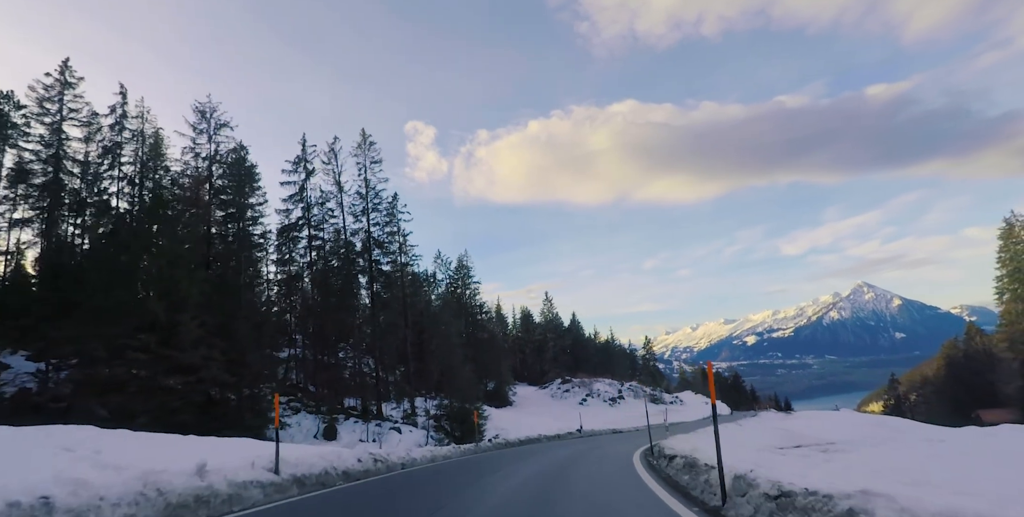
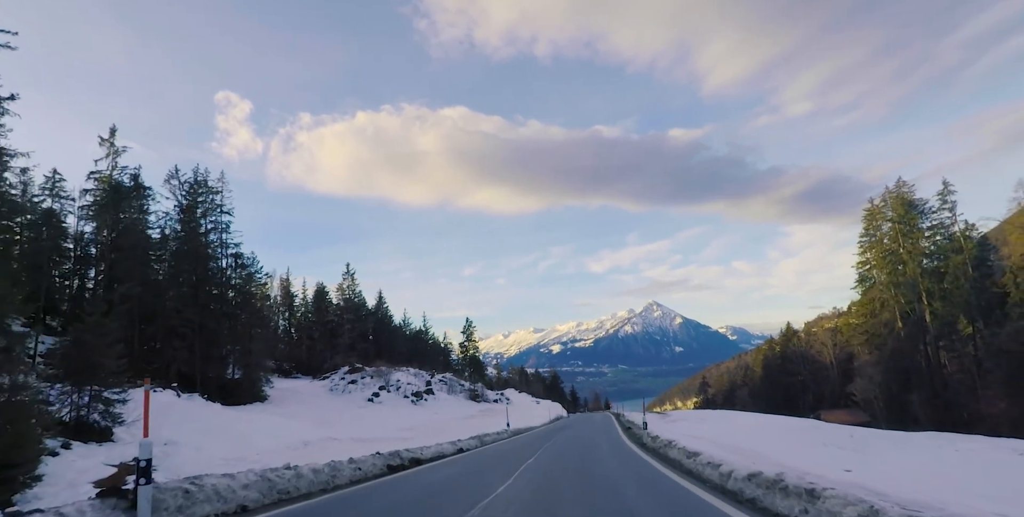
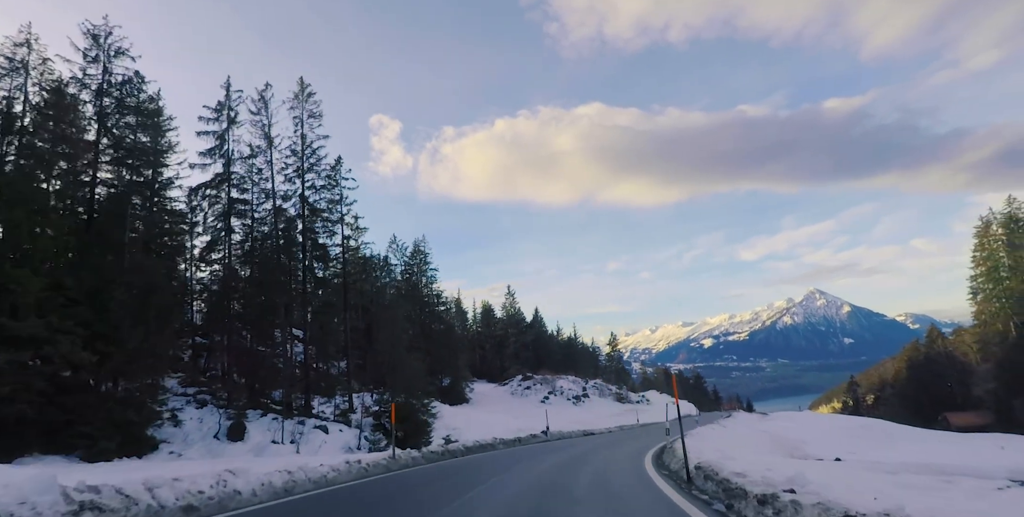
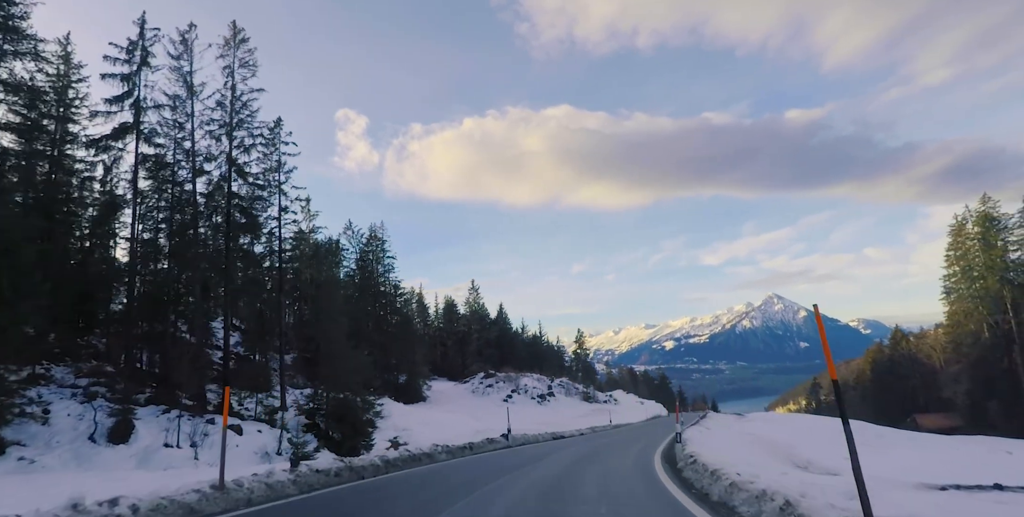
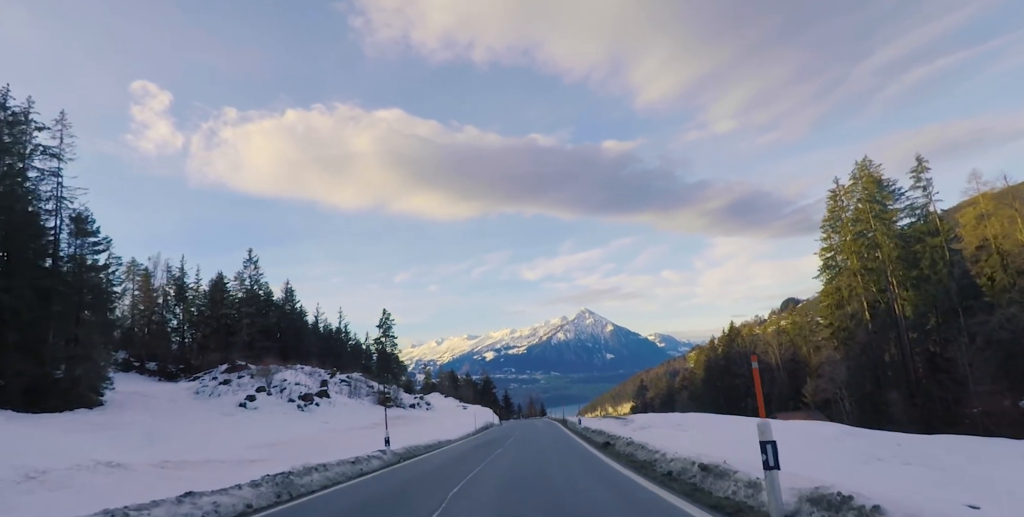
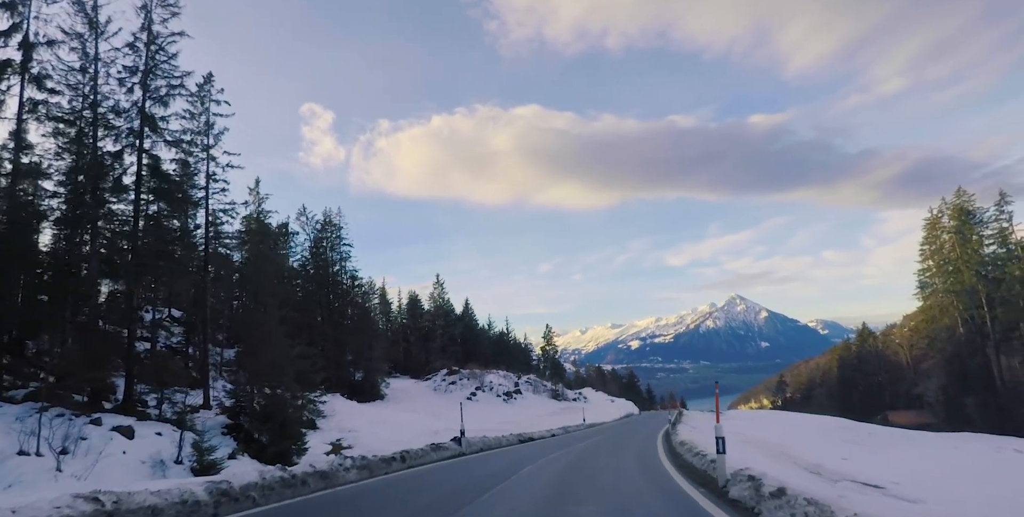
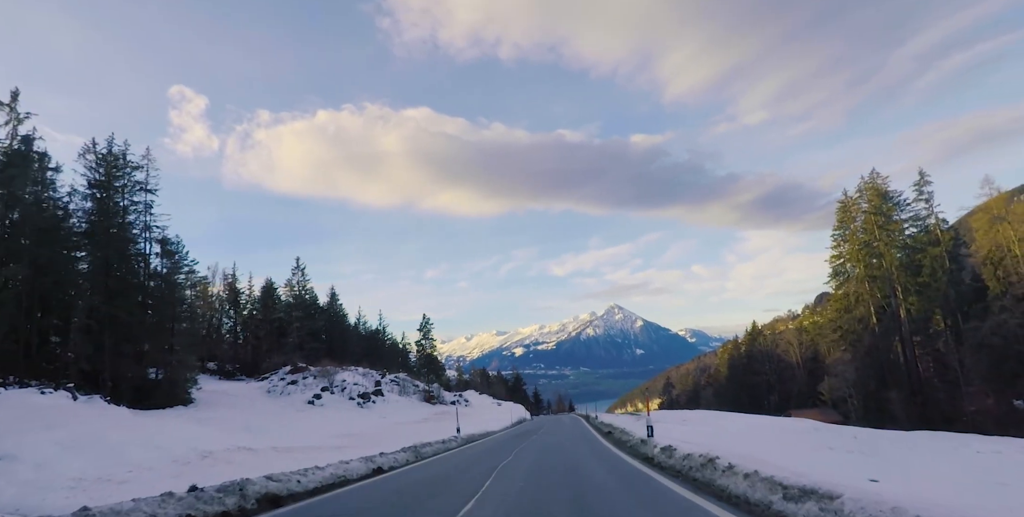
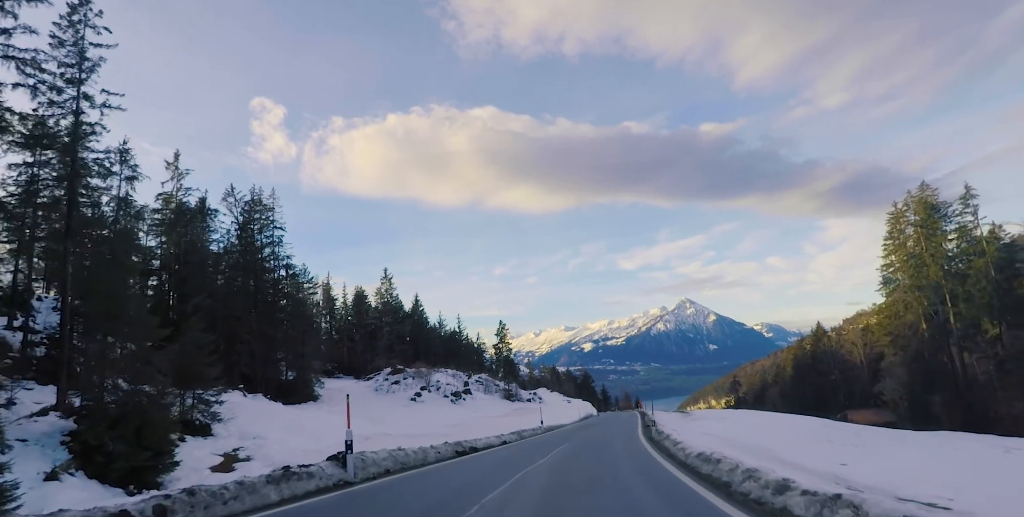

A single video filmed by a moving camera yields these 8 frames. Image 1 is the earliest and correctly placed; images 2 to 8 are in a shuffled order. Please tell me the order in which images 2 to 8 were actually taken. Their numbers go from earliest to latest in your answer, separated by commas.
3, 4, 6, 8, 2, 7, 5
